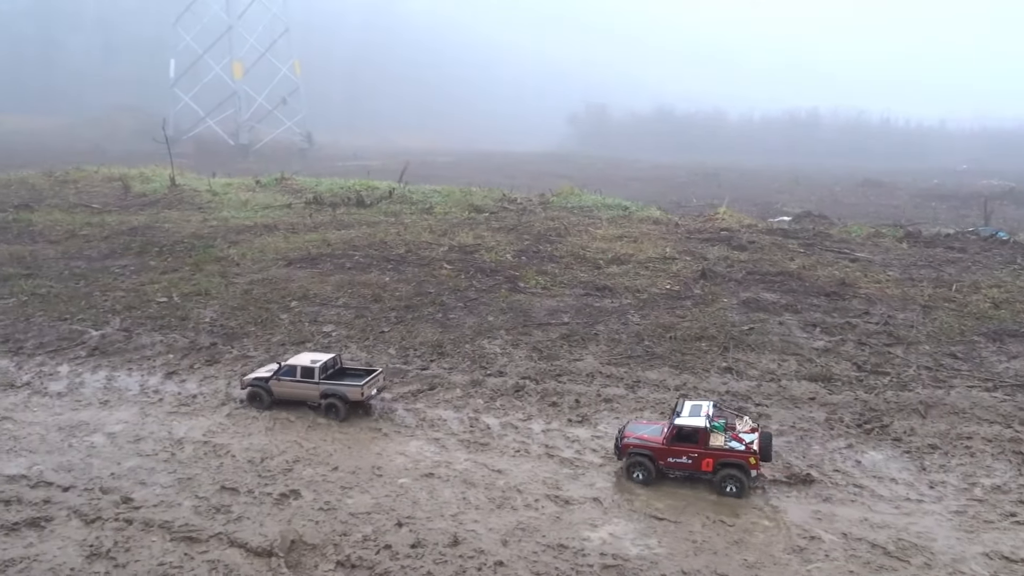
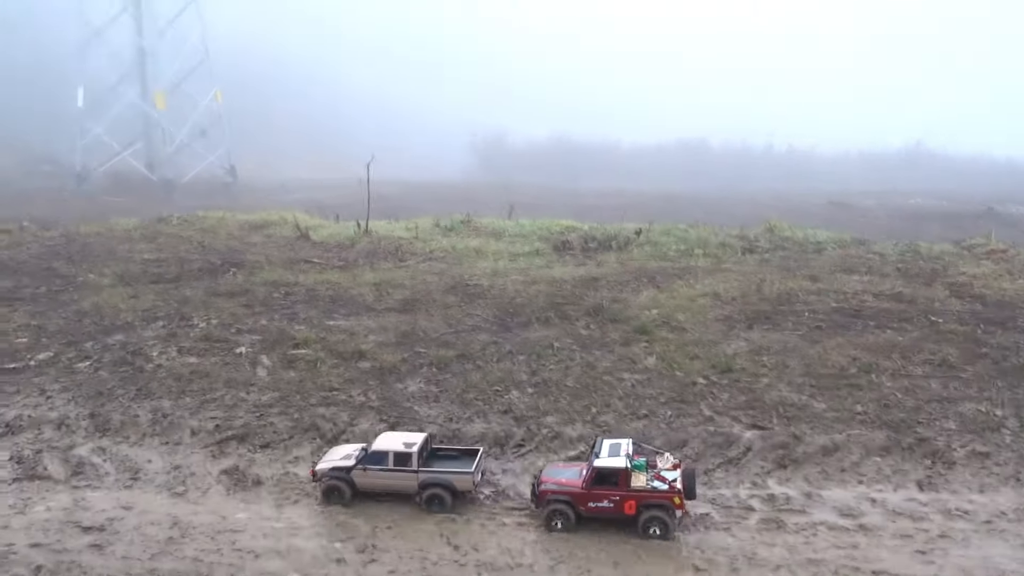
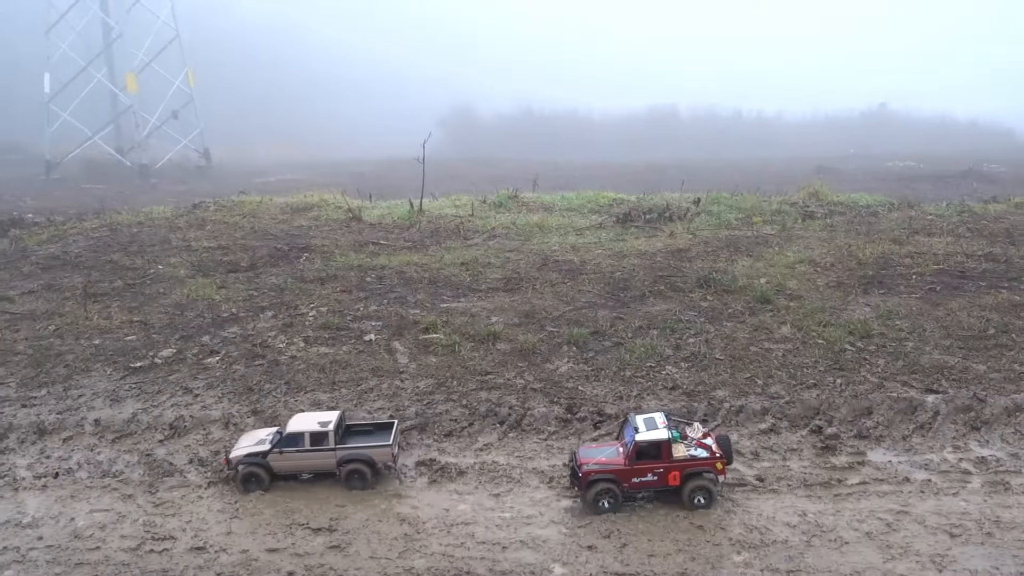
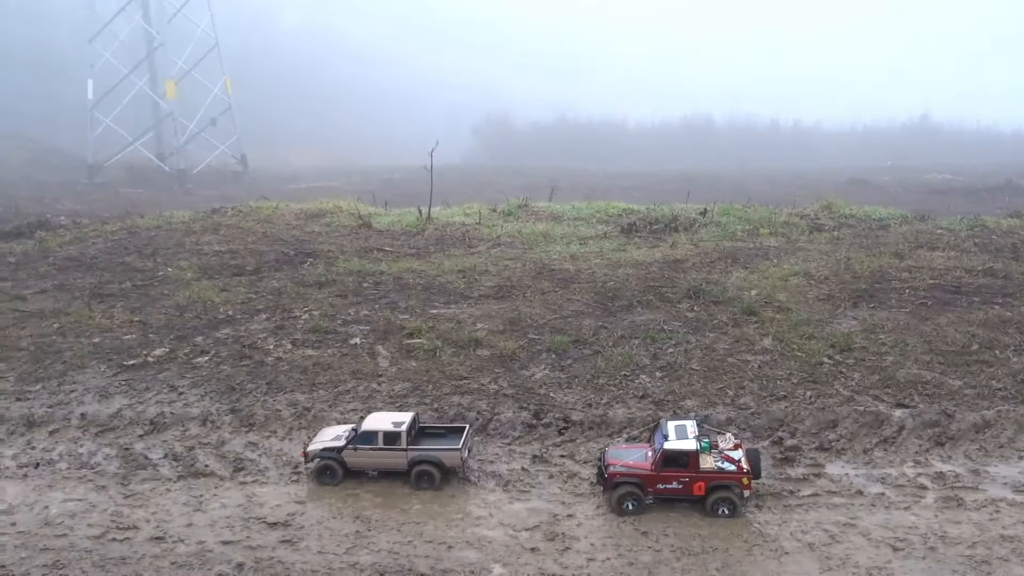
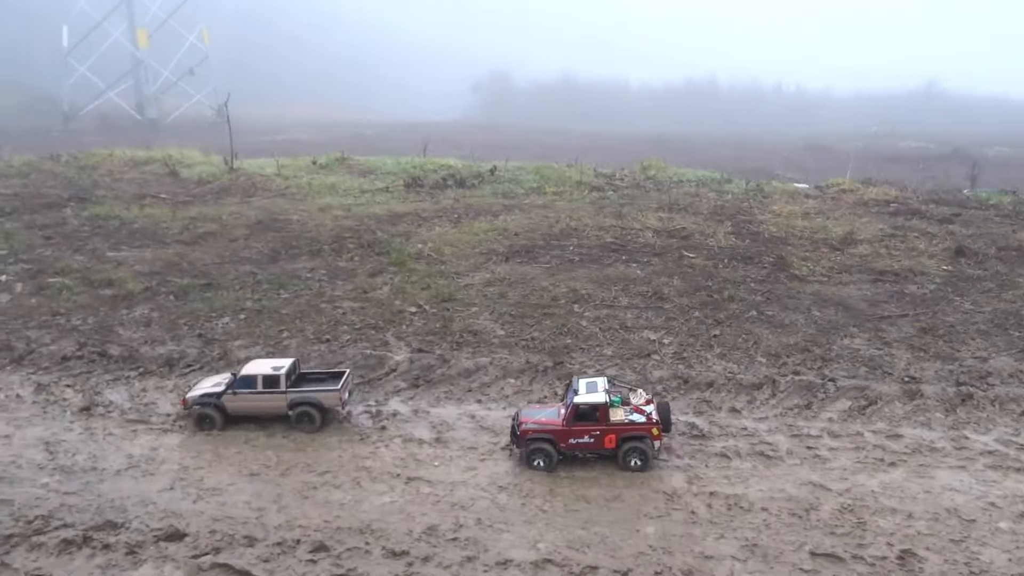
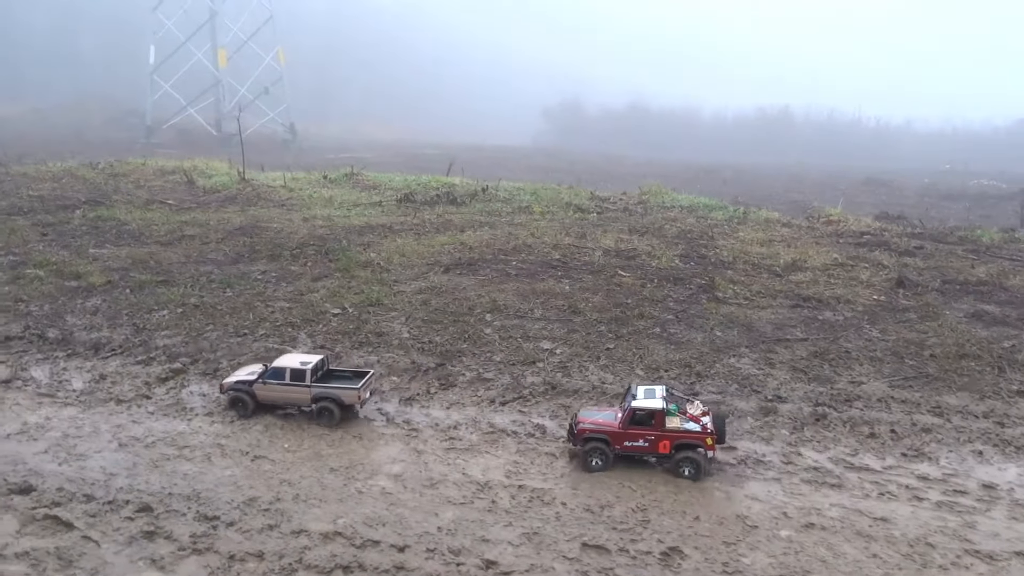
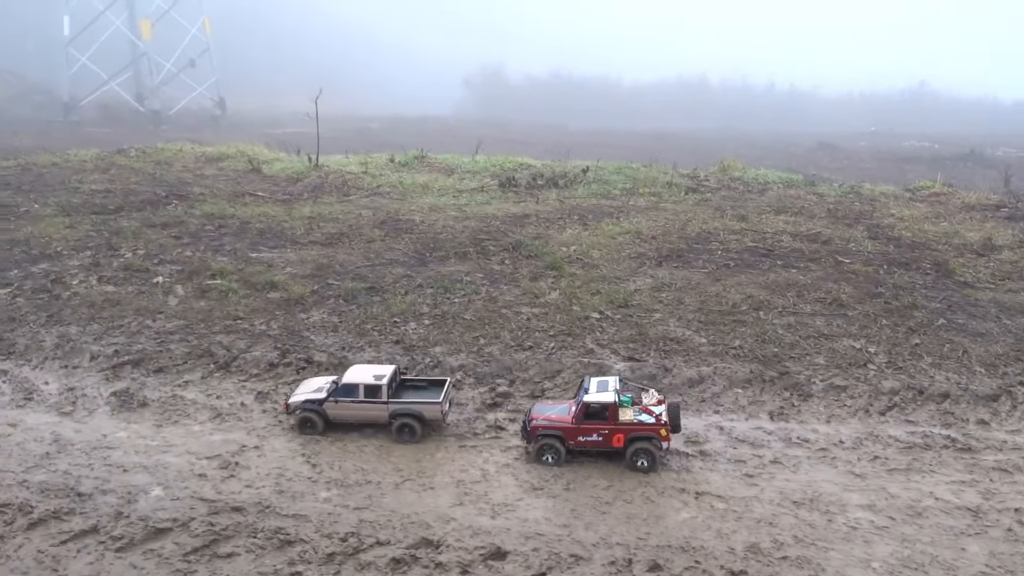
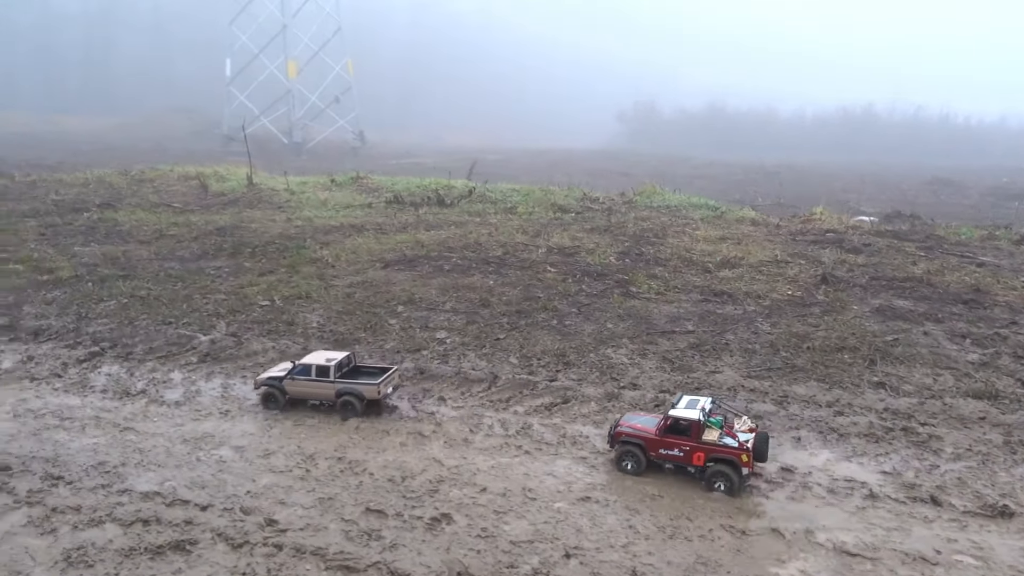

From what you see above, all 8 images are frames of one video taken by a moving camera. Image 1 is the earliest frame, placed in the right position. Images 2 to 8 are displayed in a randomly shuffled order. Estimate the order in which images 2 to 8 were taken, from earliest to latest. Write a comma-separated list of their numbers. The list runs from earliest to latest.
8, 6, 5, 7, 2, 4, 3
